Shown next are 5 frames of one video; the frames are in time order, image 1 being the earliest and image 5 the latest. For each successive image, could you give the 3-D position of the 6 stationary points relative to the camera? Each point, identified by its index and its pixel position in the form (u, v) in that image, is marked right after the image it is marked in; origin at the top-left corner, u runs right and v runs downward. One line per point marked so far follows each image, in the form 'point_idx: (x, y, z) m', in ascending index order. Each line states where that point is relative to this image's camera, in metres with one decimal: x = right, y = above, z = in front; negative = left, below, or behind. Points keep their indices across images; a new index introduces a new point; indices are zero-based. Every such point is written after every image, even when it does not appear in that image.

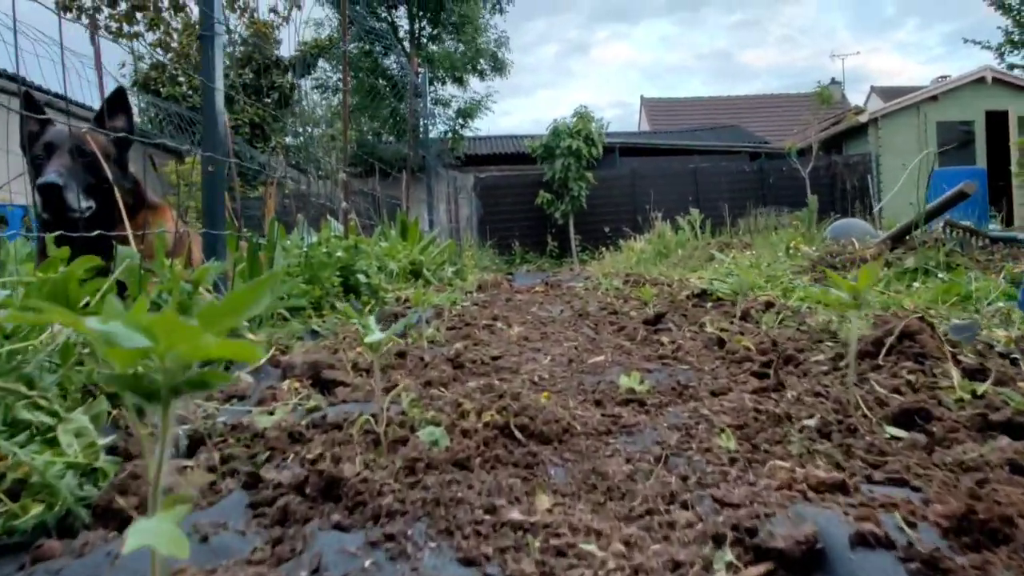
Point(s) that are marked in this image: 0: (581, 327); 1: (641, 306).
0: (+0.2, -0.1, +2.8) m
1: (+0.5, -0.1, +3.2) m
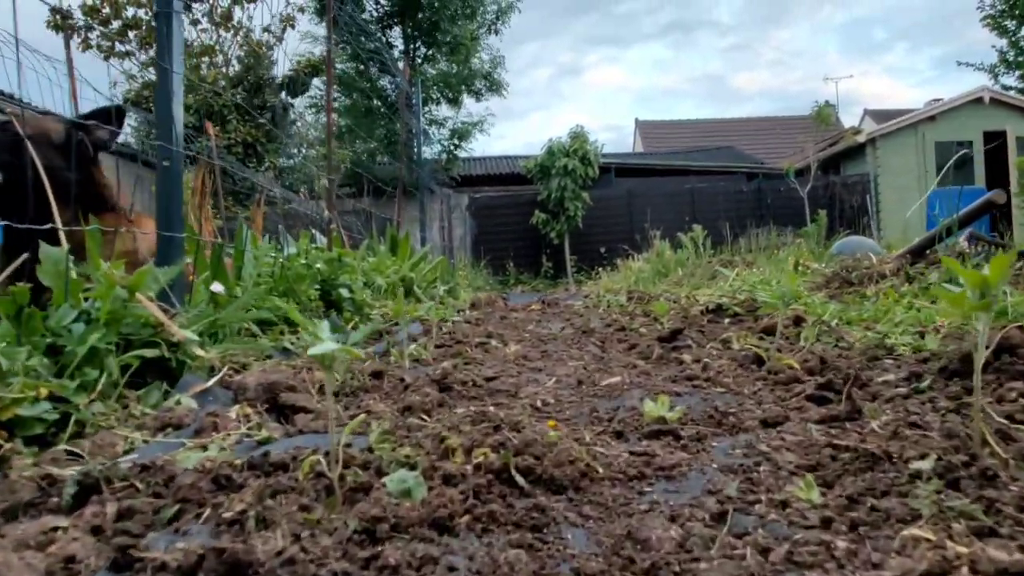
0: (+0.2, -0.2, +2.5) m
1: (+0.5, -0.1, +2.9) m
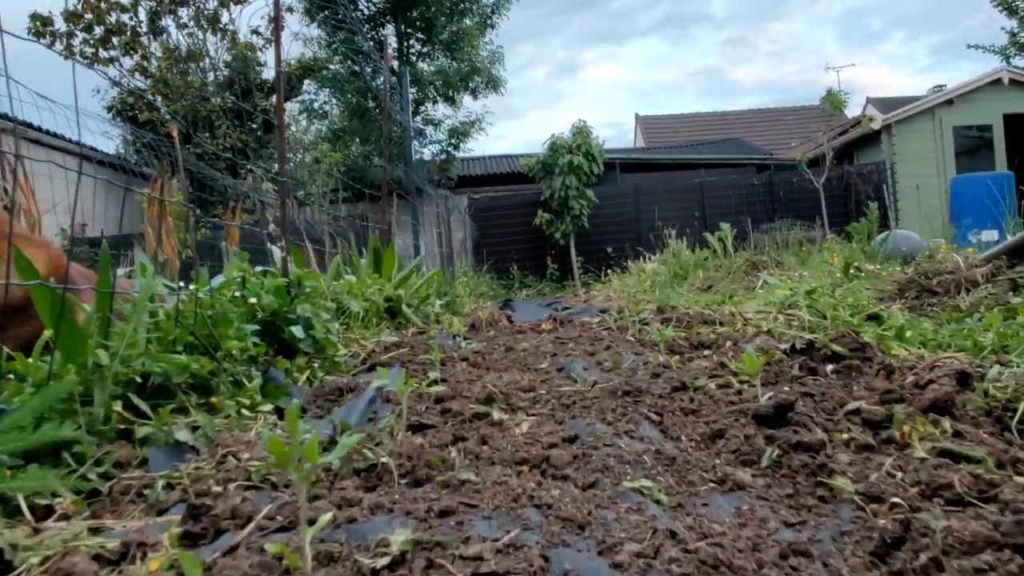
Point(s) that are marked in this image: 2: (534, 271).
0: (+0.2, -0.3, +1.7) m
1: (+0.5, -0.2, +2.0) m
2: (+0.3, +0.2, +11.3) m
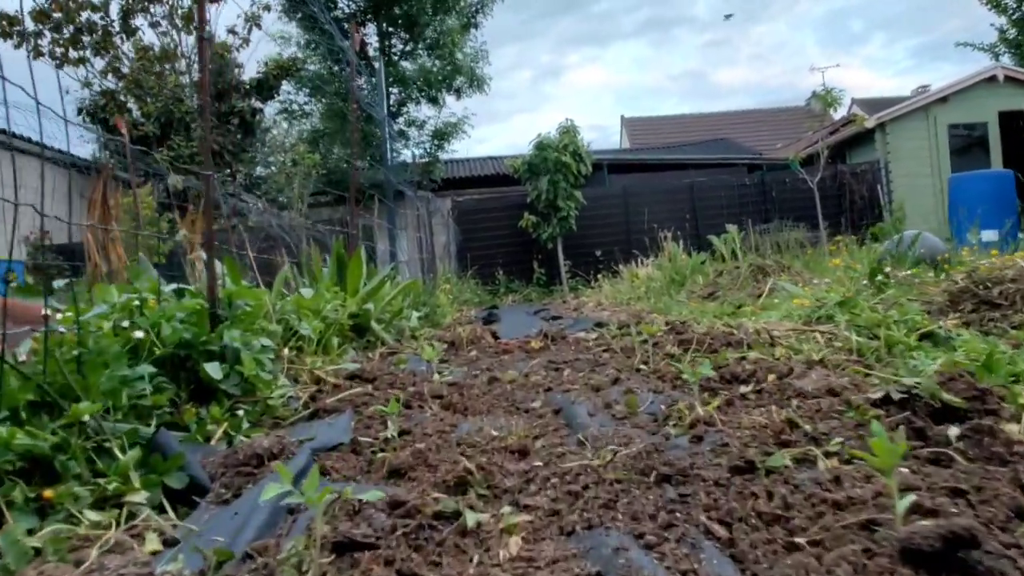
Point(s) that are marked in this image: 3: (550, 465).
0: (+0.2, -0.3, +1.0) m
1: (+0.5, -0.2, +1.4) m
2: (+0.1, +0.1, +10.7) m
3: (+0.1, -0.3, +1.5) m
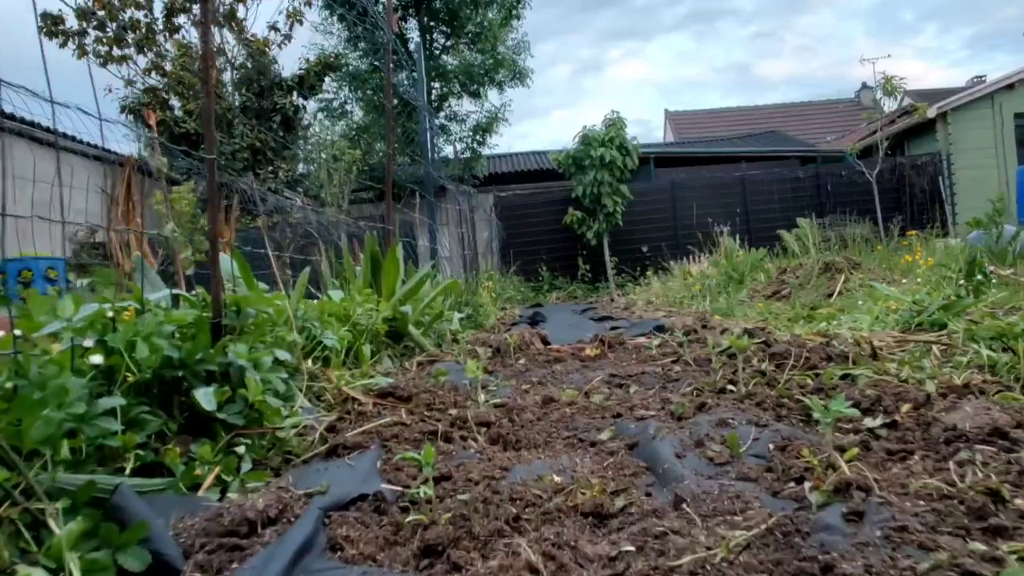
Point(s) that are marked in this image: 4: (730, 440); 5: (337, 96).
0: (+0.3, -0.3, +0.6) m
1: (+0.5, -0.3, +0.9) m
2: (+0.6, +0.1, +10.2) m
3: (+0.2, -0.3, +1.0) m
4: (+0.4, -0.3, +1.7) m
5: (-1.8, +2.0, +8.8) m
